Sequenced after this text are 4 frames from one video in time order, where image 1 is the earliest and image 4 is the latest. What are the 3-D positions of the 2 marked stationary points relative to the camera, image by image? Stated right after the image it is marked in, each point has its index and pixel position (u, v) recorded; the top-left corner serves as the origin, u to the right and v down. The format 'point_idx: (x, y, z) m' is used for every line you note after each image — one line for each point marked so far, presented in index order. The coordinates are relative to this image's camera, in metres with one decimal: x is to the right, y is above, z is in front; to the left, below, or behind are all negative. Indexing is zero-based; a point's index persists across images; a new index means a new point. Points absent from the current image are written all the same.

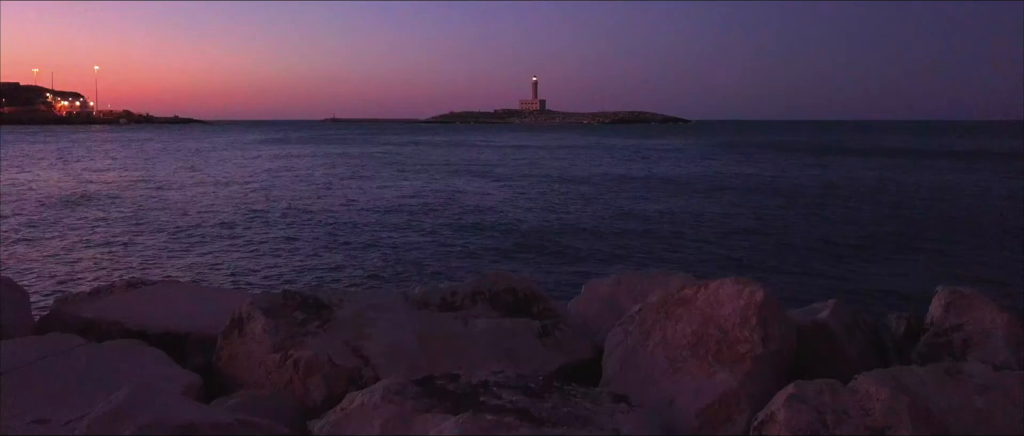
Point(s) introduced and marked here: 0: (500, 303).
0: (-0.3, -0.5, +4.0) m
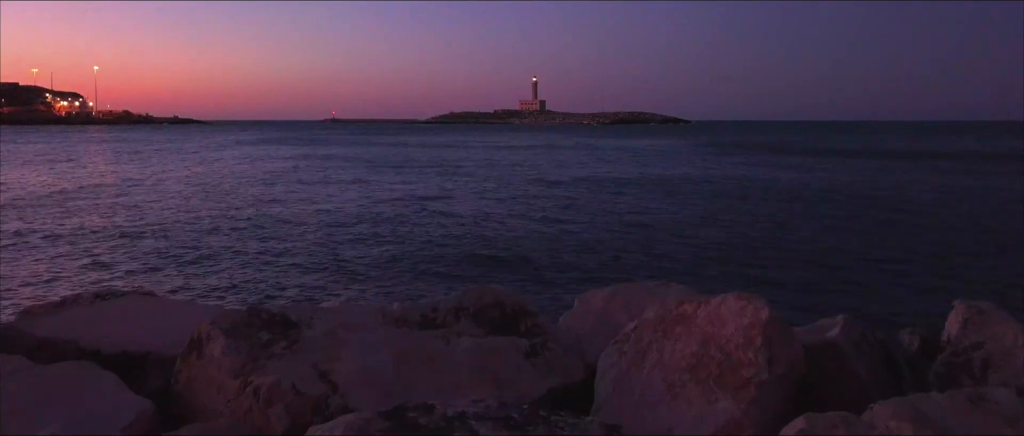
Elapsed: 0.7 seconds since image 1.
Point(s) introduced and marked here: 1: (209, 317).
0: (-0.1, -0.5, +4.0) m
1: (-1.5, -0.5, +3.6) m
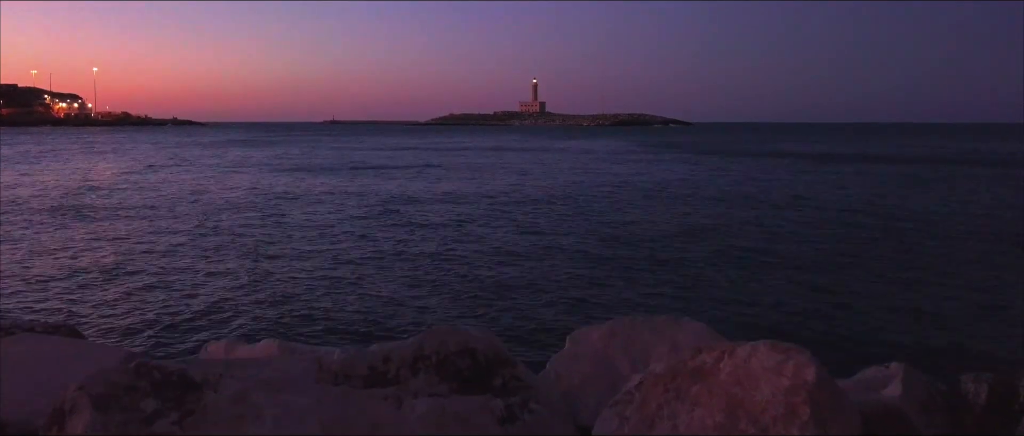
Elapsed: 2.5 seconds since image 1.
0: (-0.3, -0.7, +3.2) m
1: (-1.6, -0.6, +2.7) m
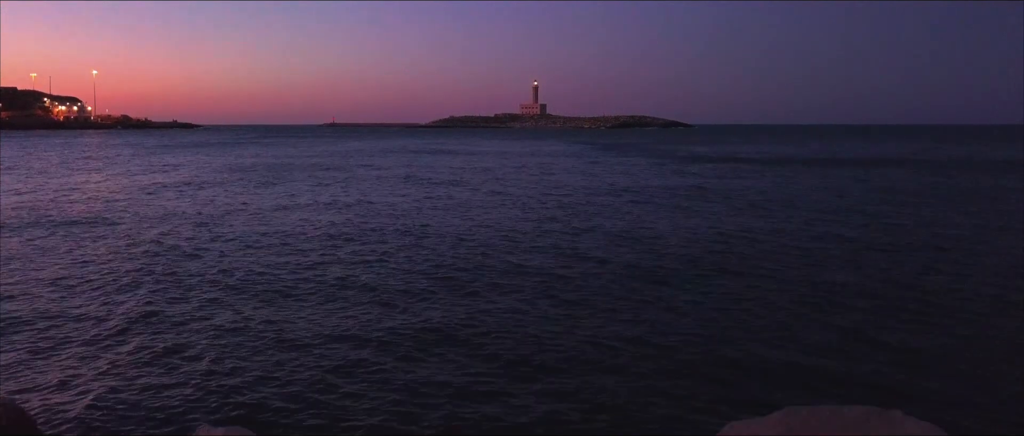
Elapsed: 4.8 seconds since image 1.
0: (0.0, -0.9, +2.2) m
1: (-1.3, -0.8, +1.7) m
